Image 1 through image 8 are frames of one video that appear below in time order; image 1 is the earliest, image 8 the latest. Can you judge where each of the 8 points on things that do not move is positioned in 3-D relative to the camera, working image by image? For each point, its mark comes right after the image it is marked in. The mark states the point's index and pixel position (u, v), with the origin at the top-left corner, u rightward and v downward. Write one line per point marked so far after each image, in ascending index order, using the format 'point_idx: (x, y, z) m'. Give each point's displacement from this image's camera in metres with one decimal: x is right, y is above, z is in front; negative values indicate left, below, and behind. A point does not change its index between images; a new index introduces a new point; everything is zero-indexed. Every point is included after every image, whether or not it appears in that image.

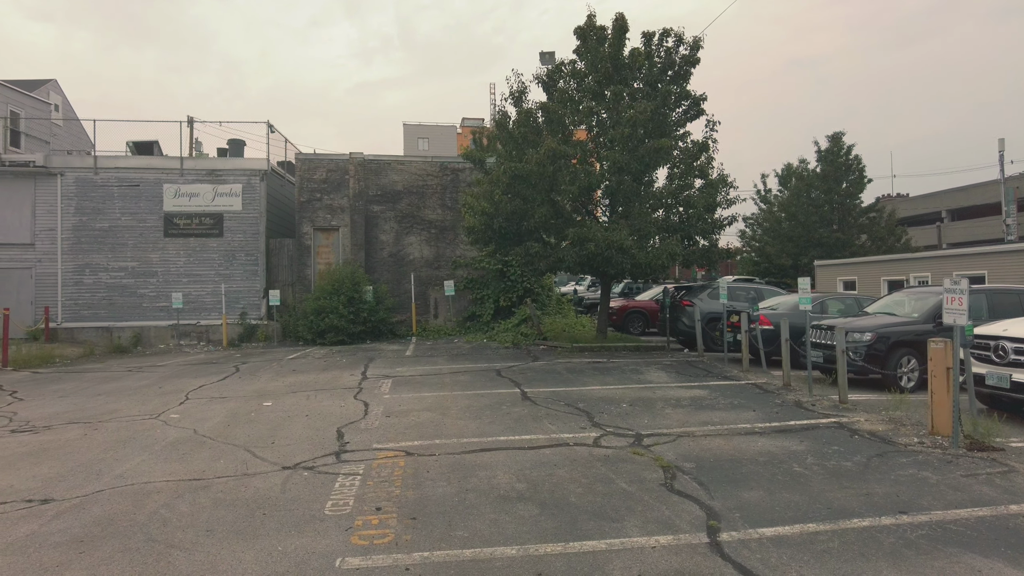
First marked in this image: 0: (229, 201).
0: (-8.4, +2.6, +20.1) m
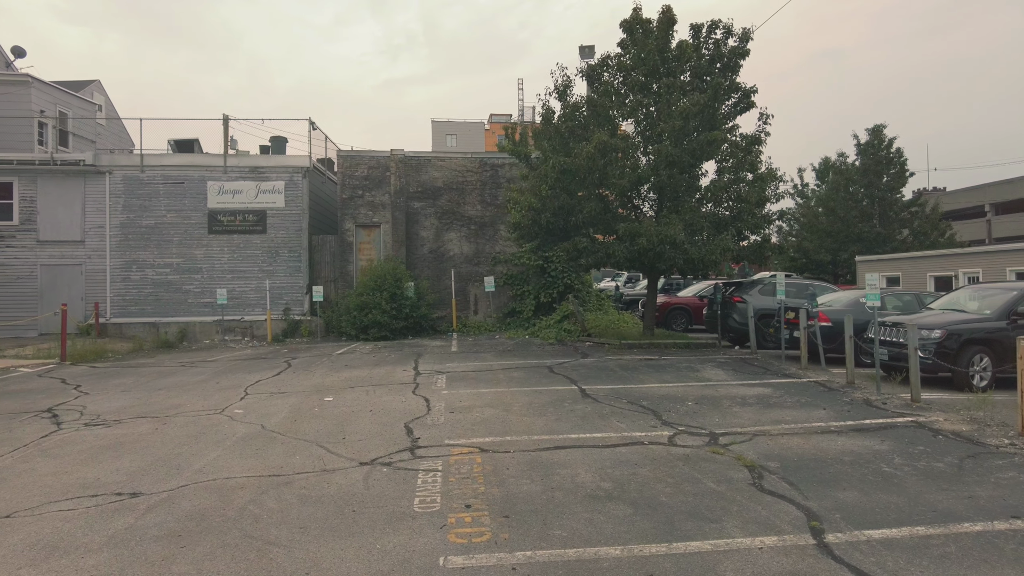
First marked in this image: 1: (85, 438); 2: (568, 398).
0: (-7.2, +2.7, +20.3) m
1: (-5.0, -1.7, +7.8) m
2: (+0.8, -1.6, +9.4) m
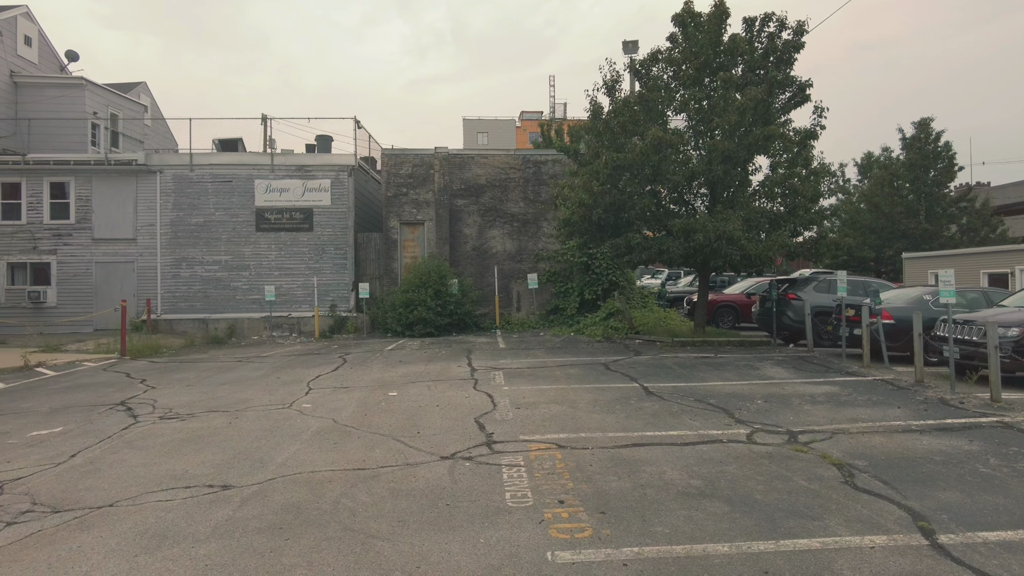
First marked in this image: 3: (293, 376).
0: (-5.9, +2.8, +20.5) m
1: (-4.1, -1.7, +8.0) m
2: (+1.7, -1.5, +9.4) m
3: (-3.7, -1.5, +11.6) m
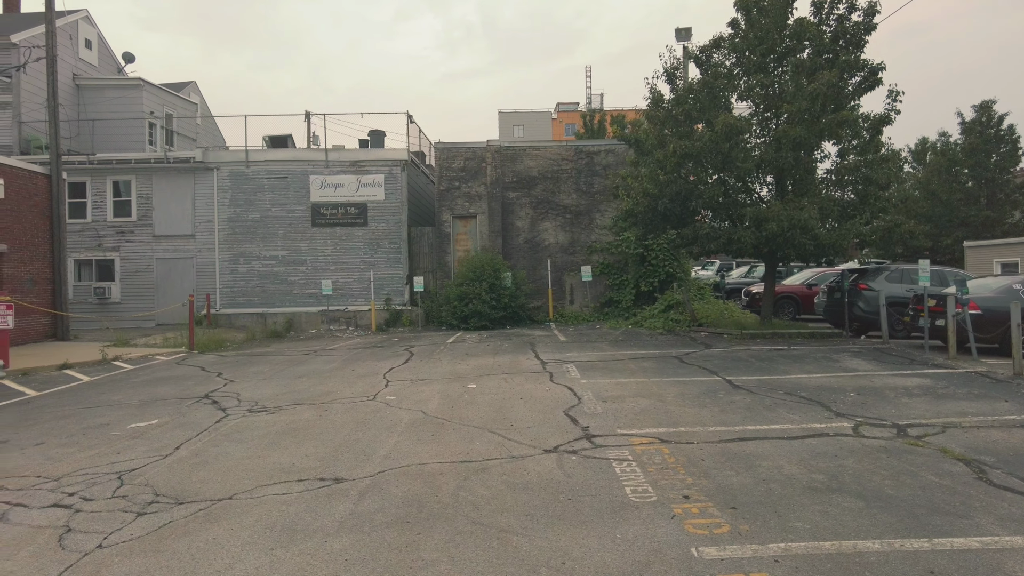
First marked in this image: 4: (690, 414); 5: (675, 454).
0: (-4.3, +3.0, +20.6) m
1: (-3.0, -1.6, +8.1) m
2: (+2.8, -1.4, +9.2) m
3: (-2.5, -1.4, +11.6) m
4: (+2.1, -1.5, +8.0) m
5: (+1.5, -1.6, +6.4) m
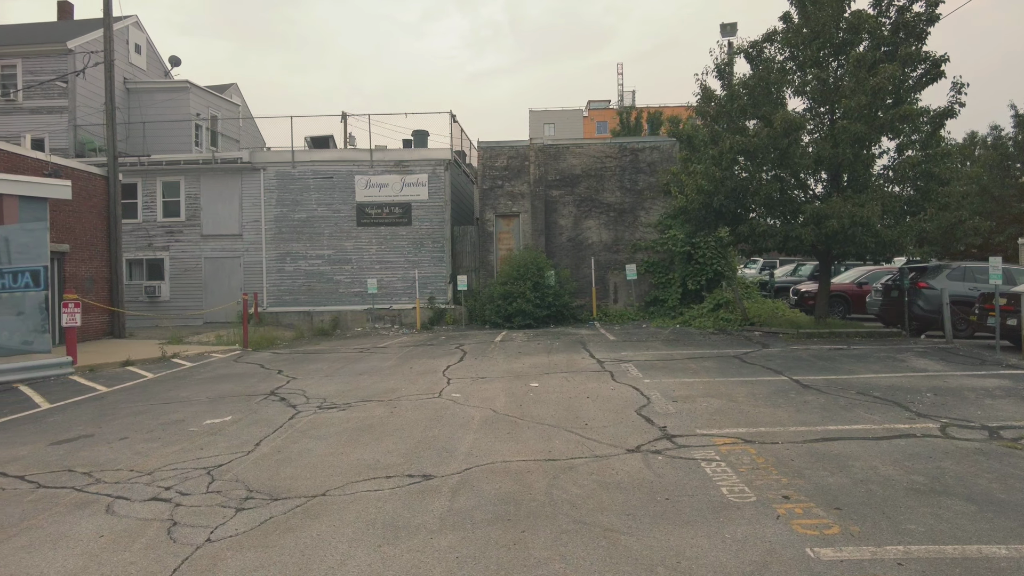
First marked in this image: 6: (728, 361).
0: (-3.0, +3.0, +20.7) m
1: (-2.2, -1.6, +8.1) m
2: (+3.7, -1.4, +9.0) m
3: (-1.5, -1.4, +11.7) m
4: (+3.0, -1.5, +7.9) m
5: (+2.3, -1.5, +6.3) m
6: (+3.7, -1.2, +11.6) m
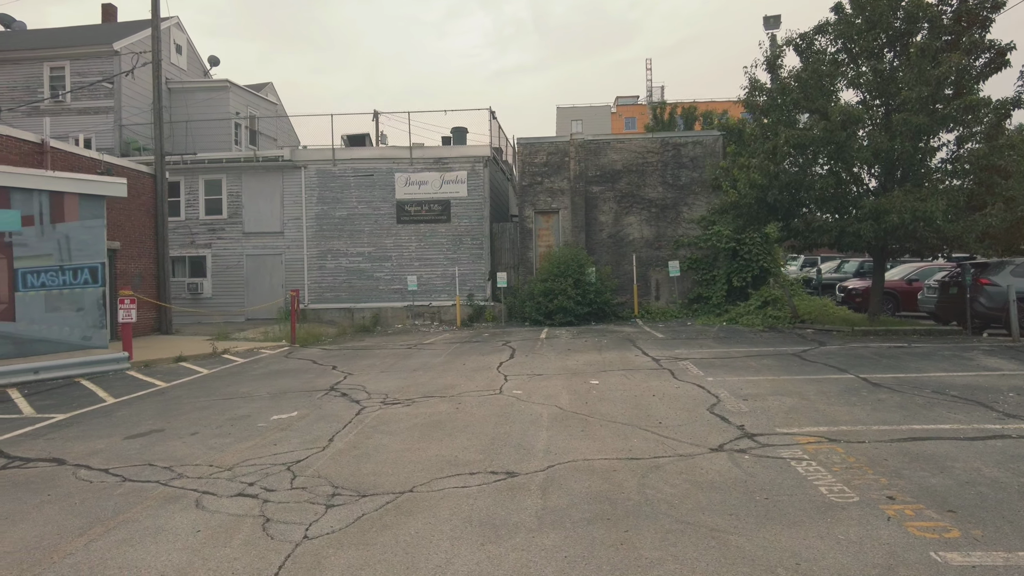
0: (-1.7, +3.1, +20.7) m
1: (-1.4, -1.5, +8.1) m
2: (+4.6, -1.3, +8.8) m
3: (-0.6, -1.3, +11.6) m
4: (+3.8, -1.4, +7.7) m
5: (+3.1, -1.5, +6.1) m
6: (+4.6, -1.2, +11.3) m
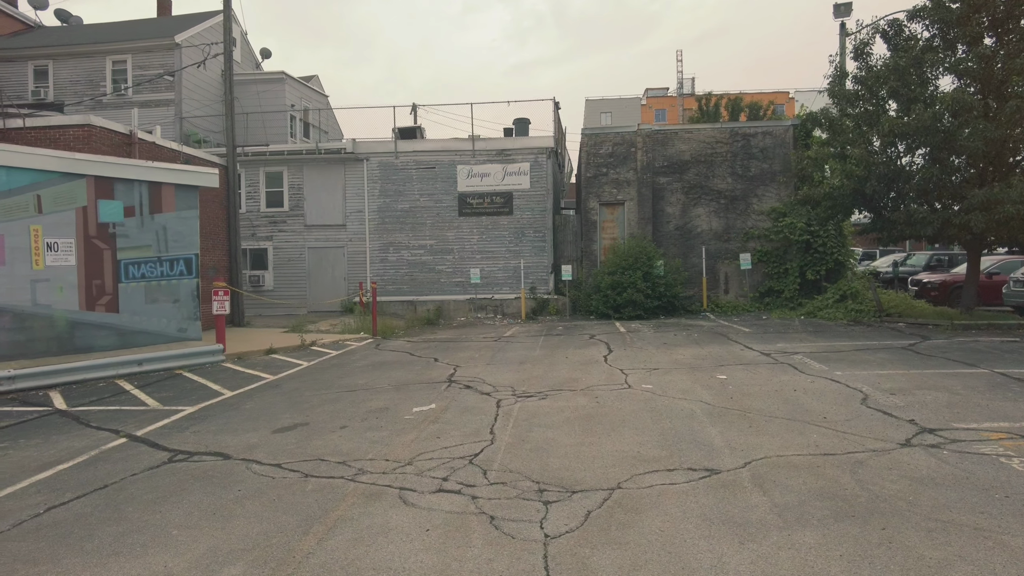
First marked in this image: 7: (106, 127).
0: (+0.2, +3.3, +20.5) m
1: (+0.3, -1.4, +7.9) m
2: (+6.3, -1.2, +8.5) m
3: (+1.2, -1.2, +11.4) m
4: (+5.5, -1.3, +7.4) m
5: (+4.8, -1.4, +5.8) m
6: (+6.4, -1.1, +11.0) m
7: (-7.9, +3.1, +13.0) m
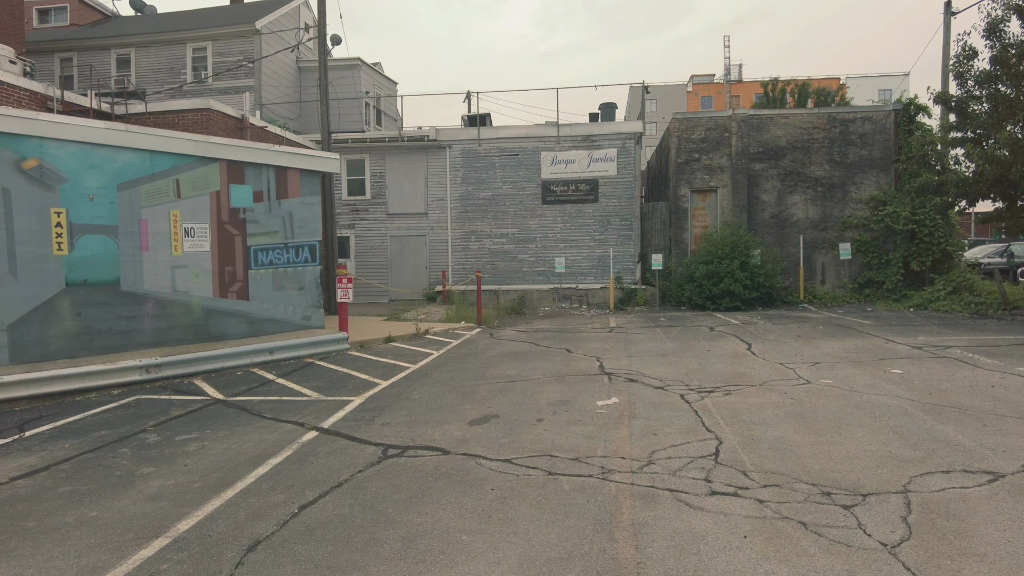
0: (+2.8, +3.6, +20.0) m
1: (+2.5, -1.3, +7.5) m
2: (+8.5, -1.1, +7.9) m
3: (+3.5, -1.0, +10.9) m
4: (+7.6, -1.2, +6.8) m
5: (+6.8, -1.3, +5.3) m
6: (+8.7, -0.9, +10.4) m
7: (-5.5, +3.4, +12.8) m
